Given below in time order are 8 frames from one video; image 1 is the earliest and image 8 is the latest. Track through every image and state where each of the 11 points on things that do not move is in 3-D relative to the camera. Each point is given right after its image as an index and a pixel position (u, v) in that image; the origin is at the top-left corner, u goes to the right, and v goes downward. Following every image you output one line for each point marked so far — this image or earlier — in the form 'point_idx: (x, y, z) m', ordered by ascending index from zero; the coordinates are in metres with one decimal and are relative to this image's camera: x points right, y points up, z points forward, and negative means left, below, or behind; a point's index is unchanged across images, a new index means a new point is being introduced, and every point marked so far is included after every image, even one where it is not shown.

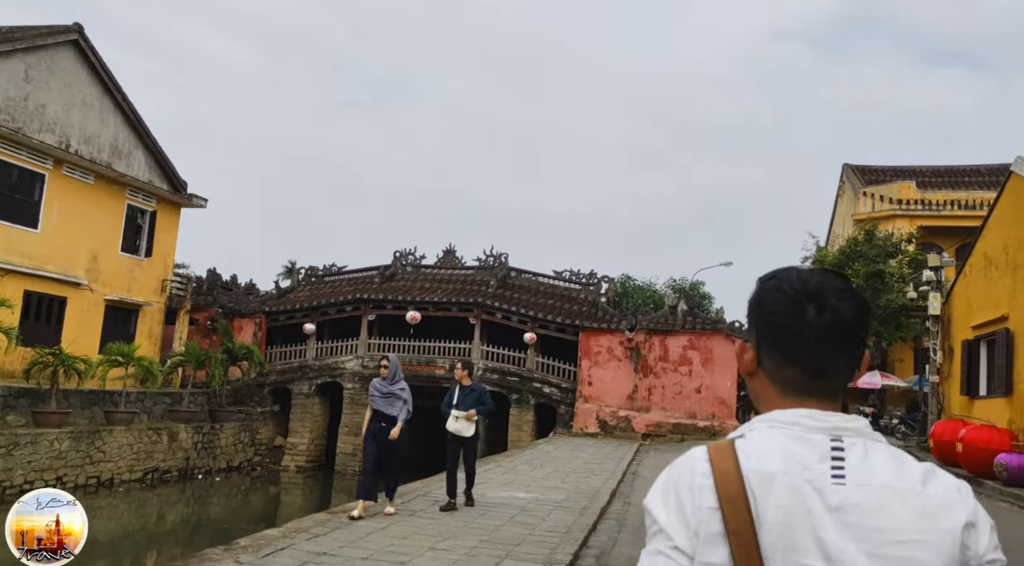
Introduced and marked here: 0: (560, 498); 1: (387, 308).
0: (+0.5, -2.4, +8.6) m
1: (-3.3, -0.6, +19.6) m
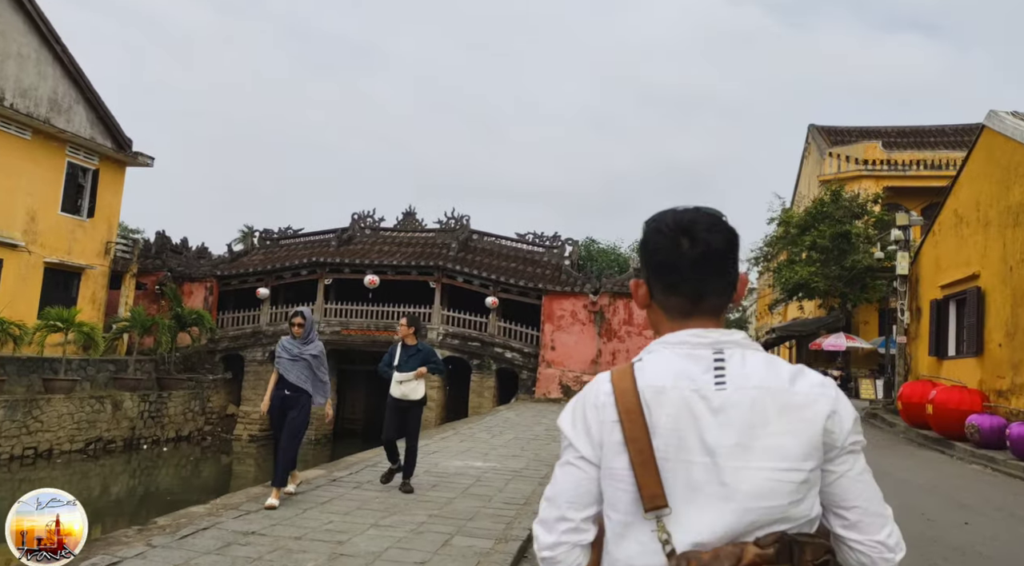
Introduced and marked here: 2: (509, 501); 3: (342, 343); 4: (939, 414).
0: (0.0, -2.0, +8.1) m
1: (-4.2, +0.3, +18.9) m
2: (0.0, -1.8, +6.0) m
3: (-4.2, -1.5, +18.5) m
4: (+6.9, -2.1, +12.2) m
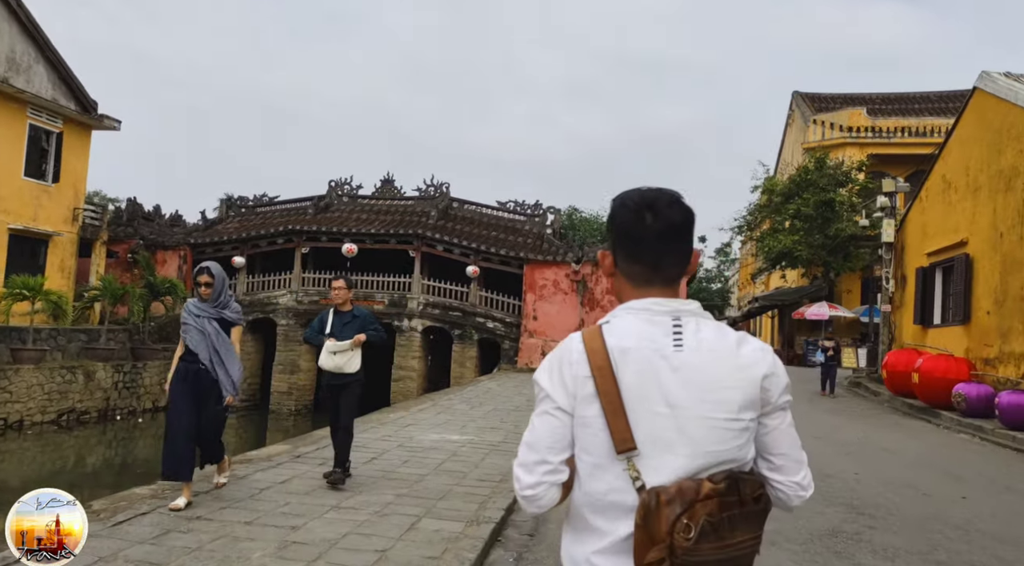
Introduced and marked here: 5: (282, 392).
0: (-0.2, -1.6, +7.8) m
1: (-4.7, +1.1, +18.4) m
2: (-0.2, -1.5, +5.8) m
3: (-4.6, -0.7, +18.1) m
4: (+6.6, -1.6, +12.1) m
5: (-5.5, -2.6, +18.0) m
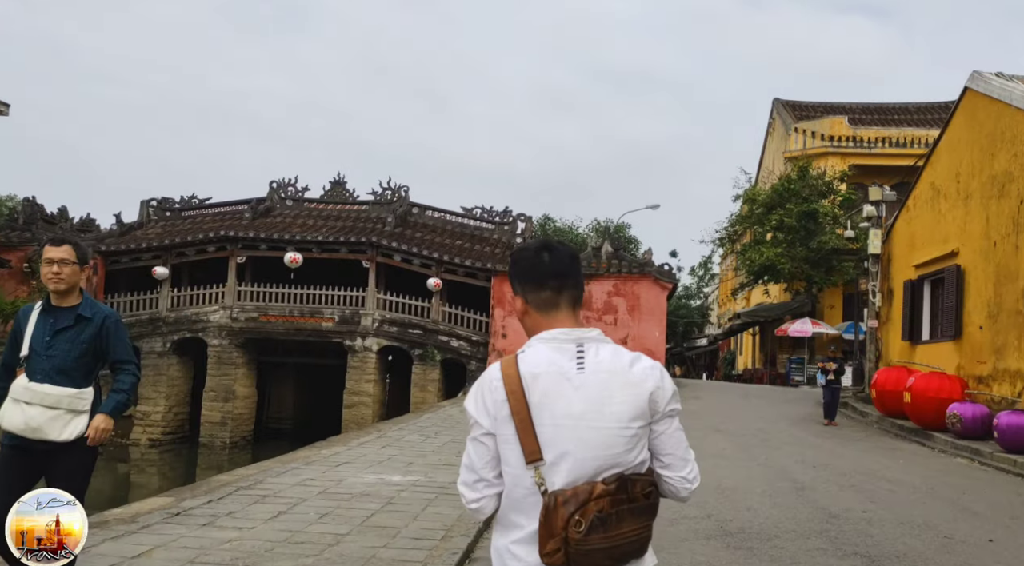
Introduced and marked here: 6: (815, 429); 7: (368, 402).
0: (-0.6, -1.7, +6.6) m
1: (-5.5, +0.7, +17.1) m
2: (-0.5, -1.5, +4.5) m
3: (-5.4, -1.1, +16.7) m
4: (+6.0, -1.8, +11.1) m
5: (-6.3, -3.0, +16.4) m
6: (+4.9, -2.3, +11.9) m
7: (-3.1, -2.5, +16.2) m
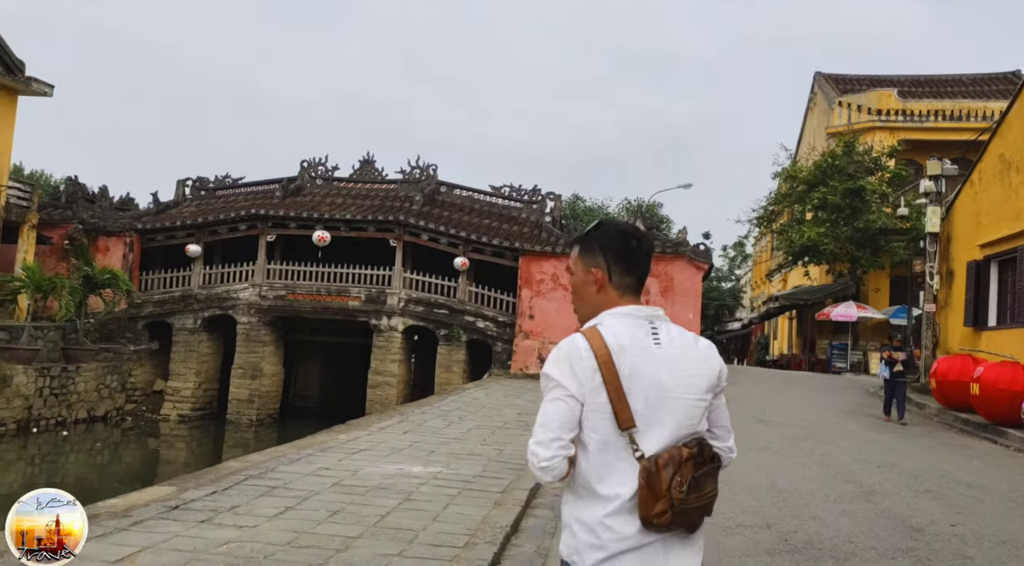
0: (-0.3, -1.5, +5.8) m
1: (-4.9, +1.2, +16.4) m
2: (-0.3, -1.3, +3.7) m
3: (-4.8, -0.6, +16.0) m
4: (+6.4, -1.5, +10.0) m
5: (-5.7, -2.4, +15.9) m
6: (+5.3, -2.0, +10.9) m
7: (-2.5, -2.0, +15.5) m
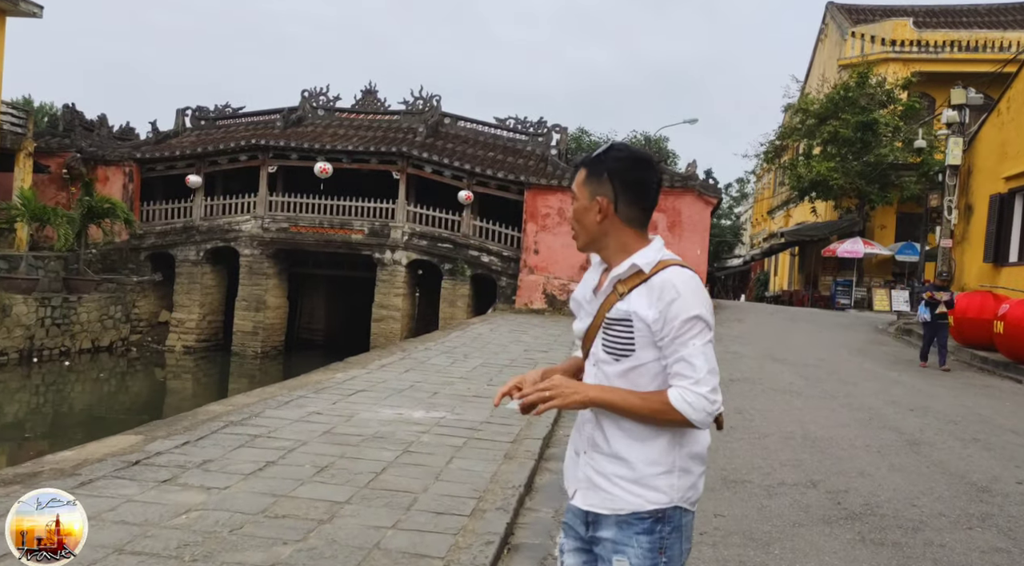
0: (-0.3, -1.0, +5.7) m
1: (-4.7, +2.7, +16.0) m
2: (-0.3, -1.0, +3.6) m
3: (-4.7, +0.9, +15.8) m
4: (+6.5, -0.7, +9.8) m
5: (-5.6, -1.0, +15.8) m
6: (+5.4, -1.1, +10.8) m
7: (-2.4, -0.7, +15.4) m
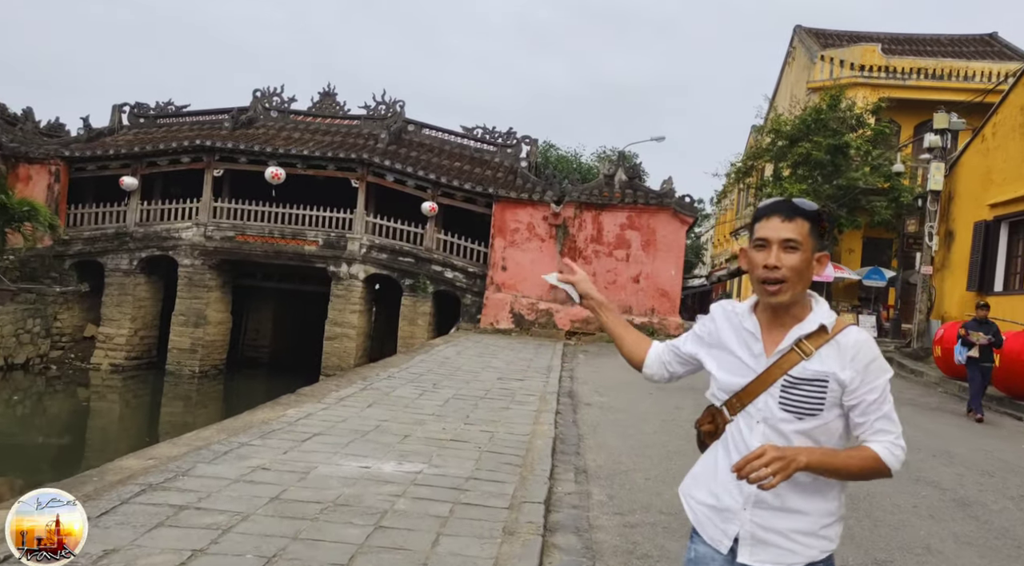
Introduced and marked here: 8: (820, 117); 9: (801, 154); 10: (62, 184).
0: (-0.3, -1.2, +4.6) m
1: (-5.4, +2.4, +14.7) m
2: (-0.2, -1.1, +2.5) m
3: (-5.3, +0.6, +14.5) m
4: (+6.2, -1.1, +9.2) m
5: (-6.3, -1.3, +14.4) m
6: (+5.0, -1.5, +10.1) m
7: (-3.0, -1.0, +14.2) m
8: (+7.8, +4.2, +18.9) m
9: (+7.3, +3.3, +18.9) m
10: (-9.2, +2.0, +15.6) m
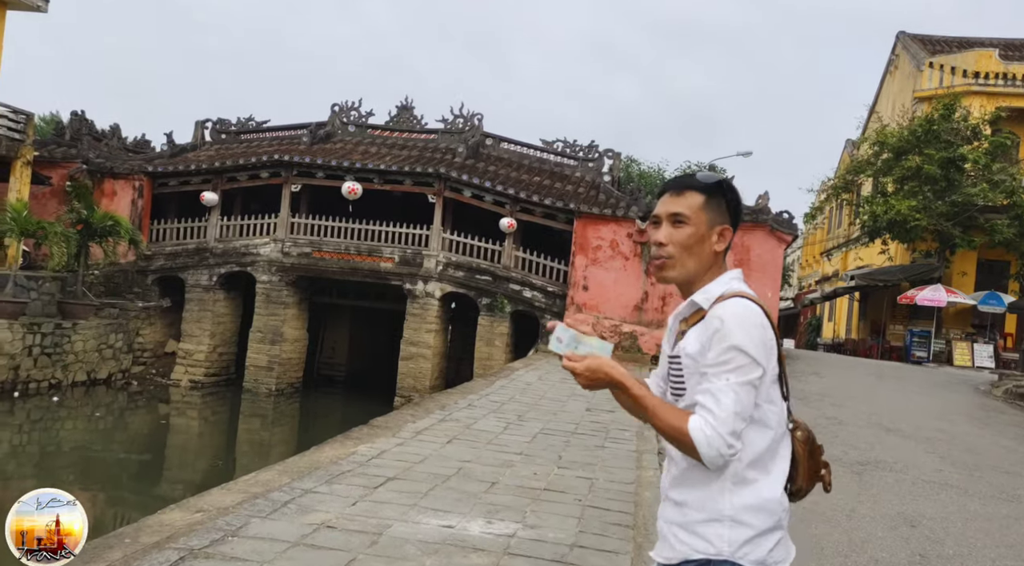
0: (+0.2, -1.3, +3.9) m
1: (-3.8, +2.1, +14.5) m
2: (+0.1, -1.2, +1.8) m
3: (-3.8, +0.3, +14.2) m
4: (+7.2, -1.4, +7.8) m
5: (-4.8, -1.6, +14.2) m
6: (+6.0, -1.8, +8.8) m
7: (-1.6, -1.3, +13.6) m
8: (+9.8, +3.6, +17.5) m
9: (+9.3, +2.7, +17.5) m
10: (-7.6, +1.7, +15.7) m
